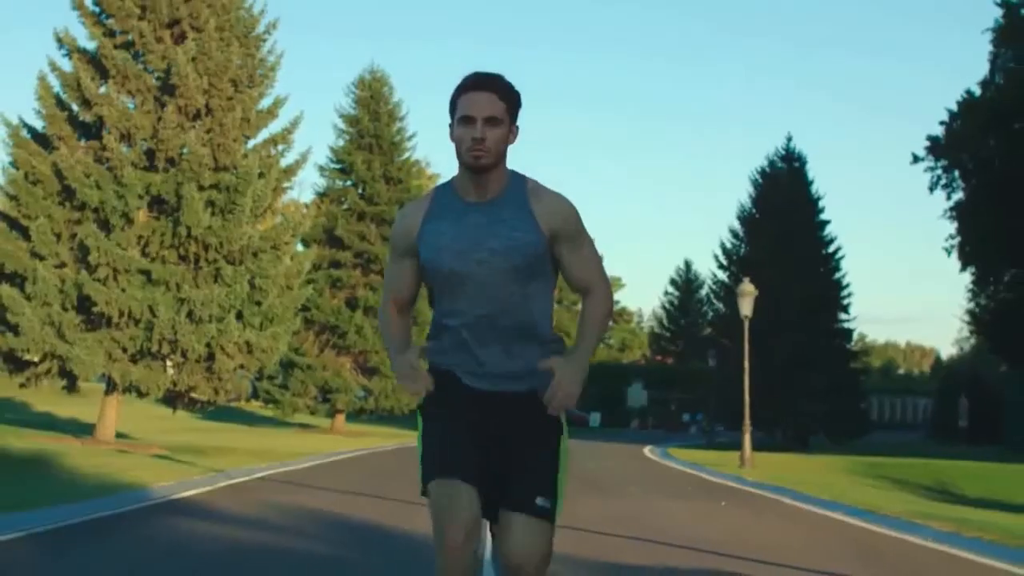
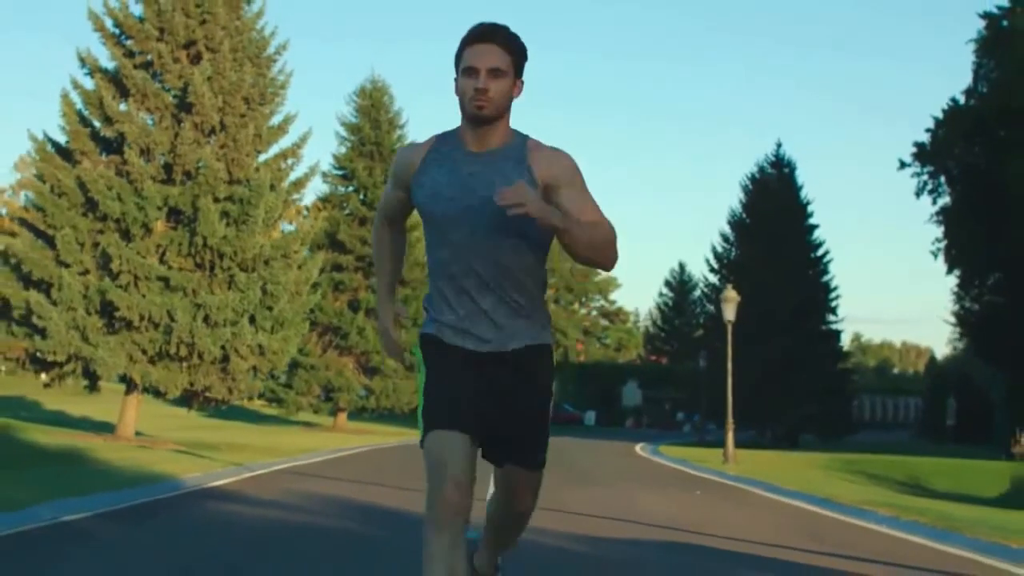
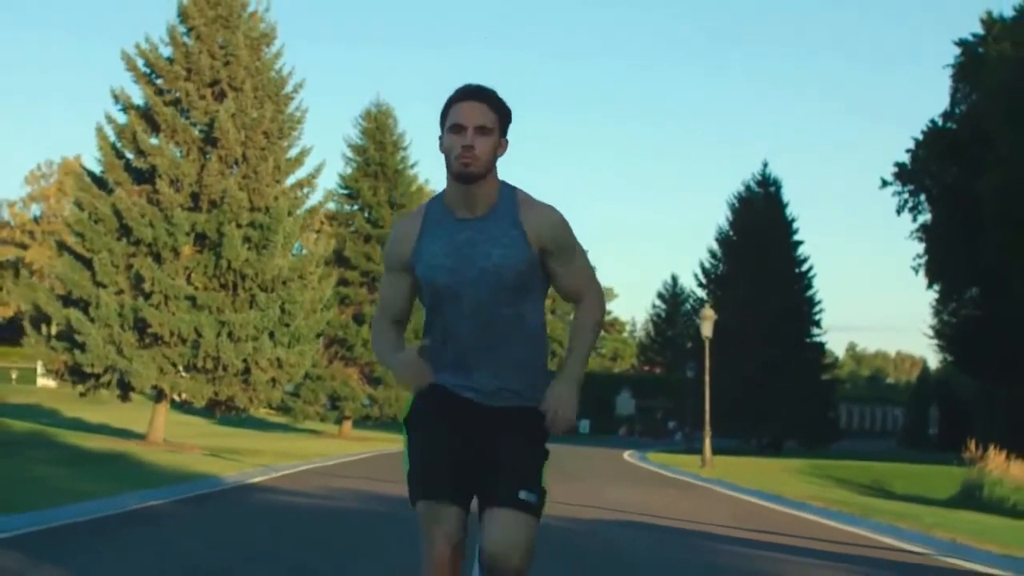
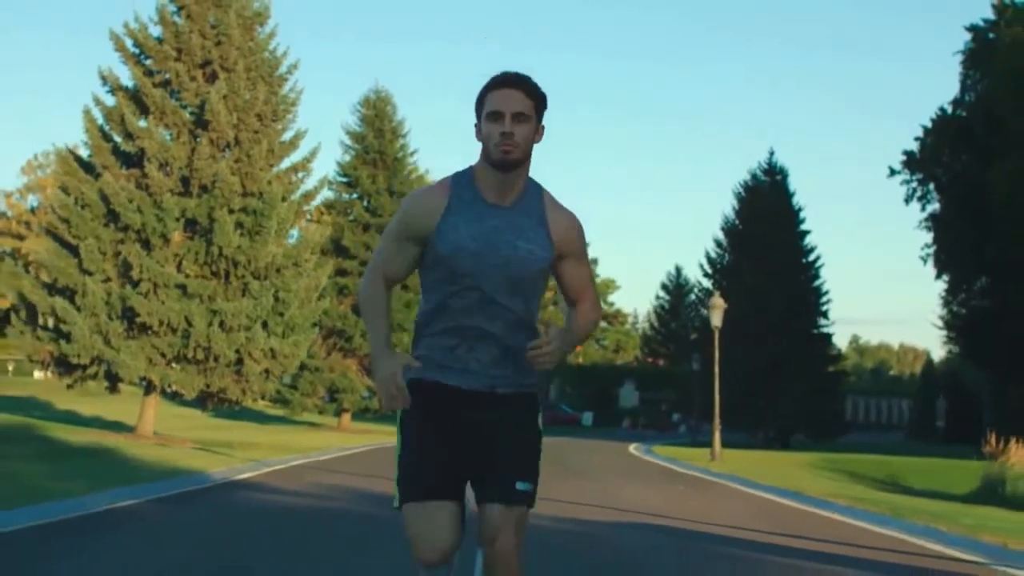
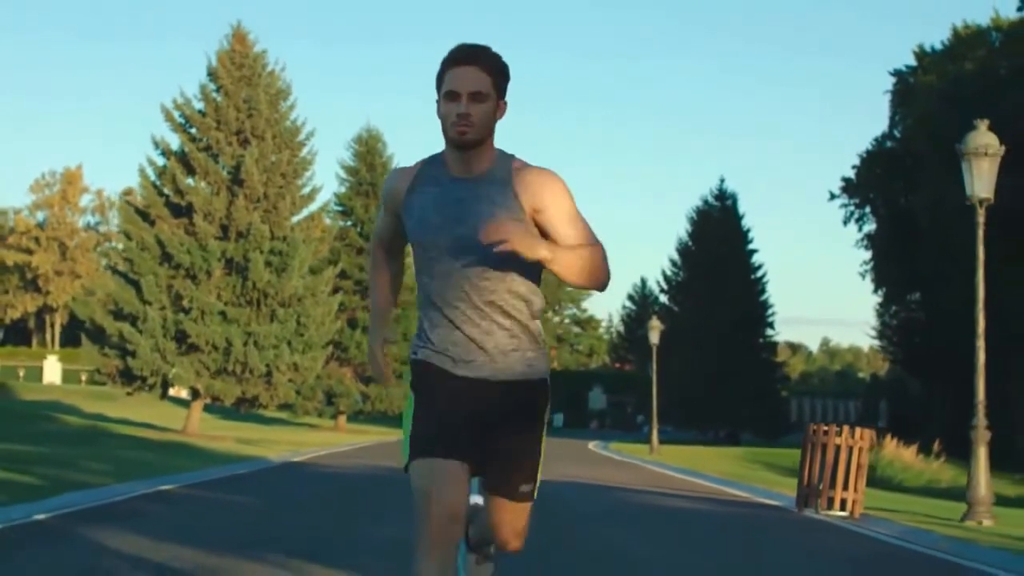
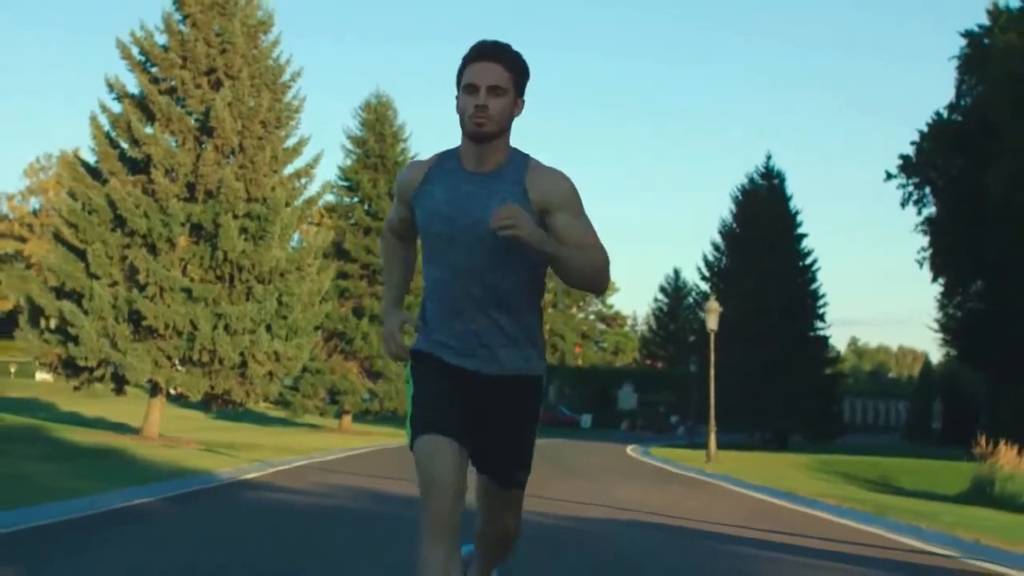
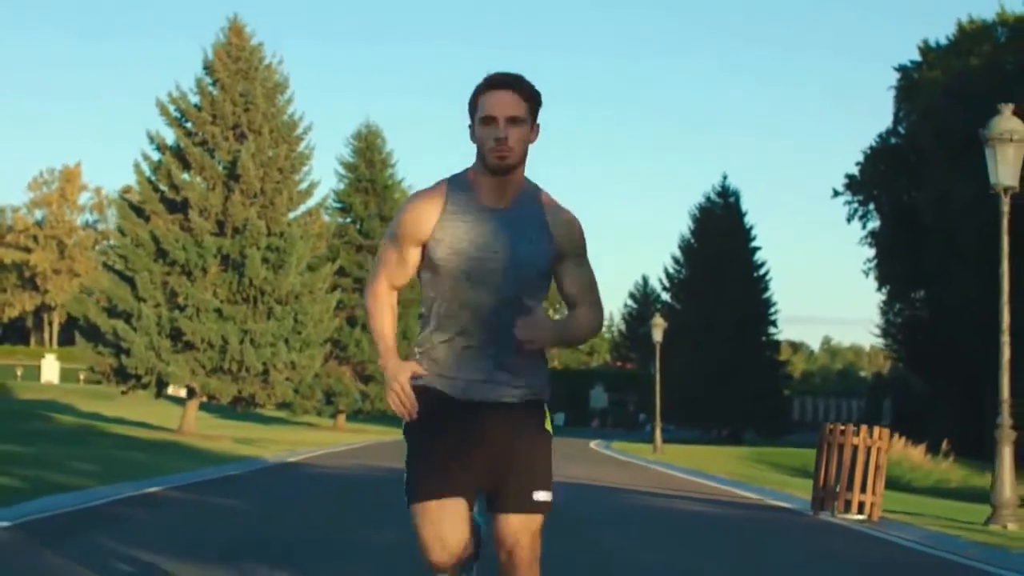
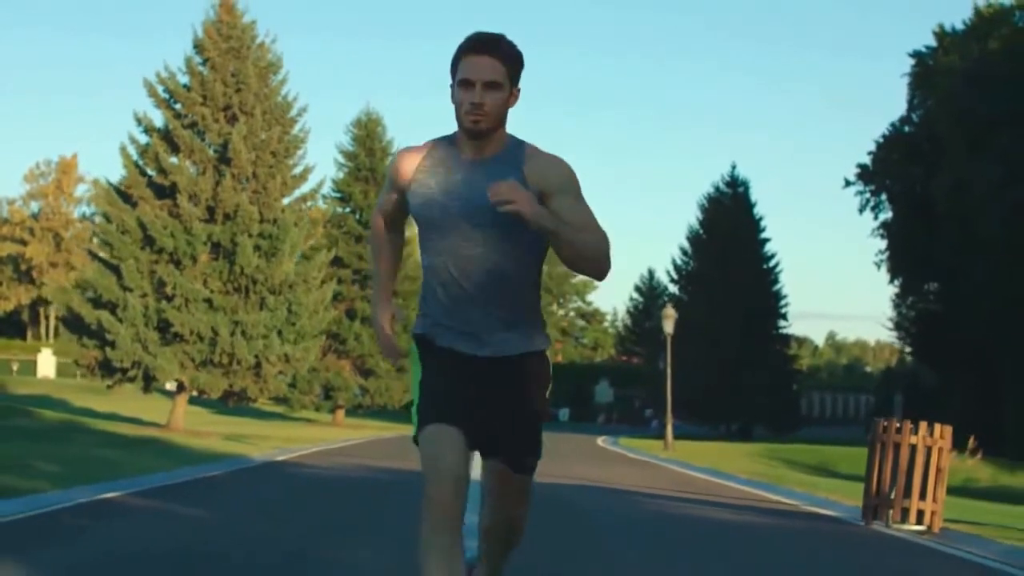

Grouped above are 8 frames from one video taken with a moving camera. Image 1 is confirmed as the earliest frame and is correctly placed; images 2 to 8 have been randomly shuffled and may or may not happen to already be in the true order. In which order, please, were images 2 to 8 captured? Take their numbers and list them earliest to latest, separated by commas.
2, 4, 6, 3, 8, 7, 5
